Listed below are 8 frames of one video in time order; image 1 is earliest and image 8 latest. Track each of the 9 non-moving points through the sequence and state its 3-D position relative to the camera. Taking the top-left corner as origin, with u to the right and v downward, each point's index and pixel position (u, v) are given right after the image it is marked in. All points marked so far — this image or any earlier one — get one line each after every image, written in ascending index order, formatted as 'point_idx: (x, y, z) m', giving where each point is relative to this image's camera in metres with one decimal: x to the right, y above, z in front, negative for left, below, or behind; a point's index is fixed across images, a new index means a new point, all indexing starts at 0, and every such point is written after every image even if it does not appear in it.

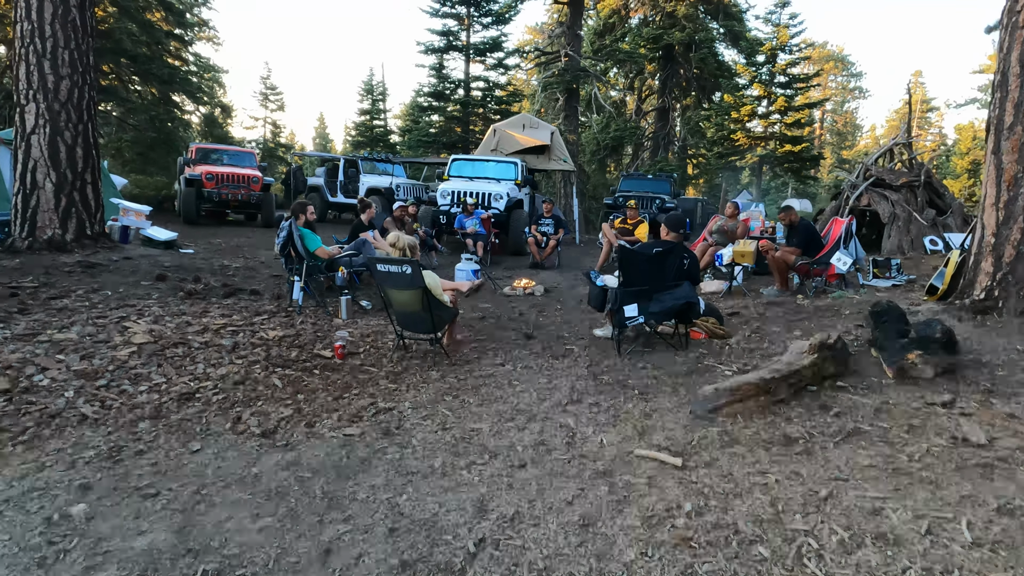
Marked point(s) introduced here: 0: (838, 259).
0: (+2.9, +0.3, +6.0) m
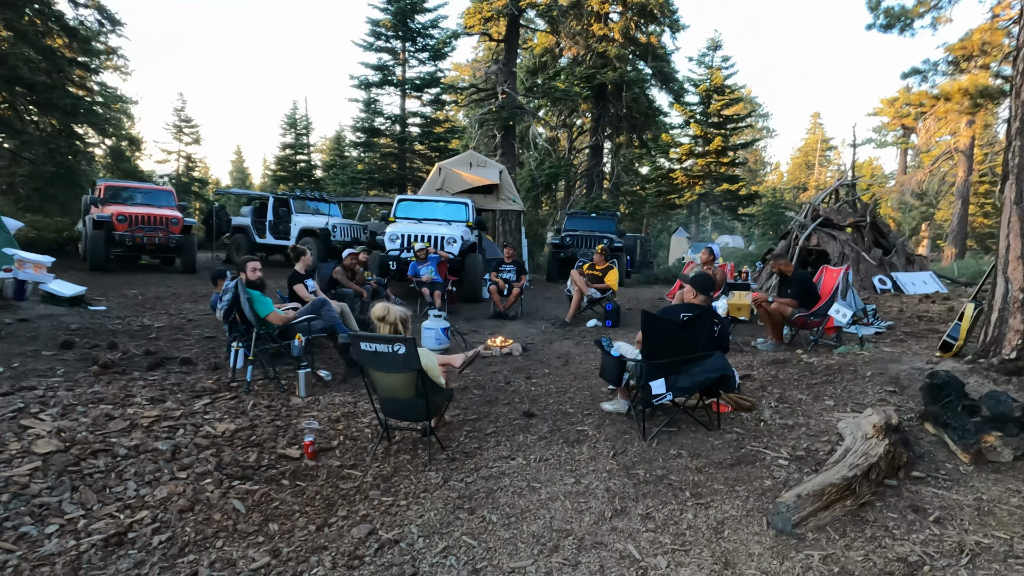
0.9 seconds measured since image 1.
0: (+2.7, -0.2, +5.6) m
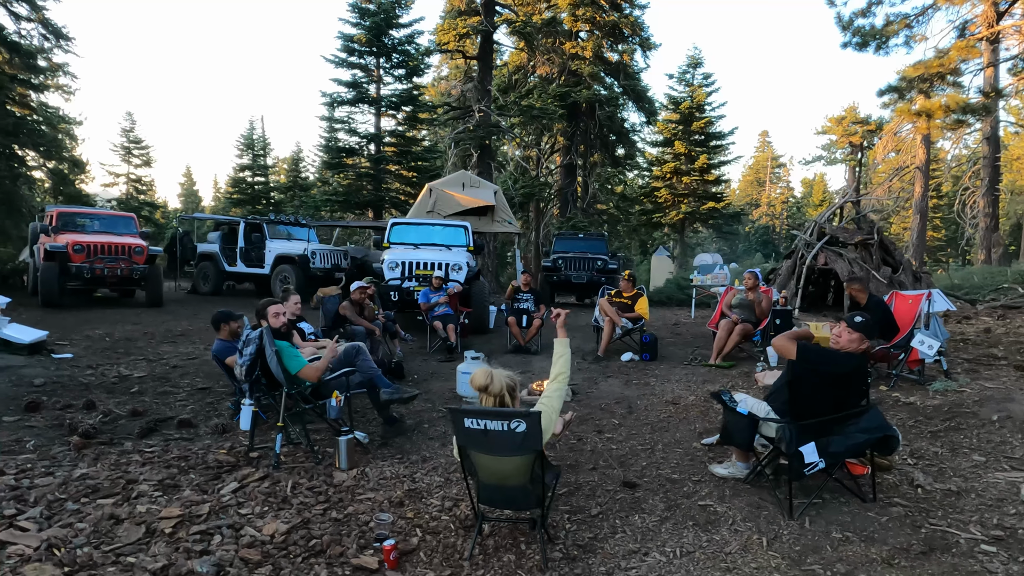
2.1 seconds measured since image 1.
0: (+3.2, -0.4, +5.1) m
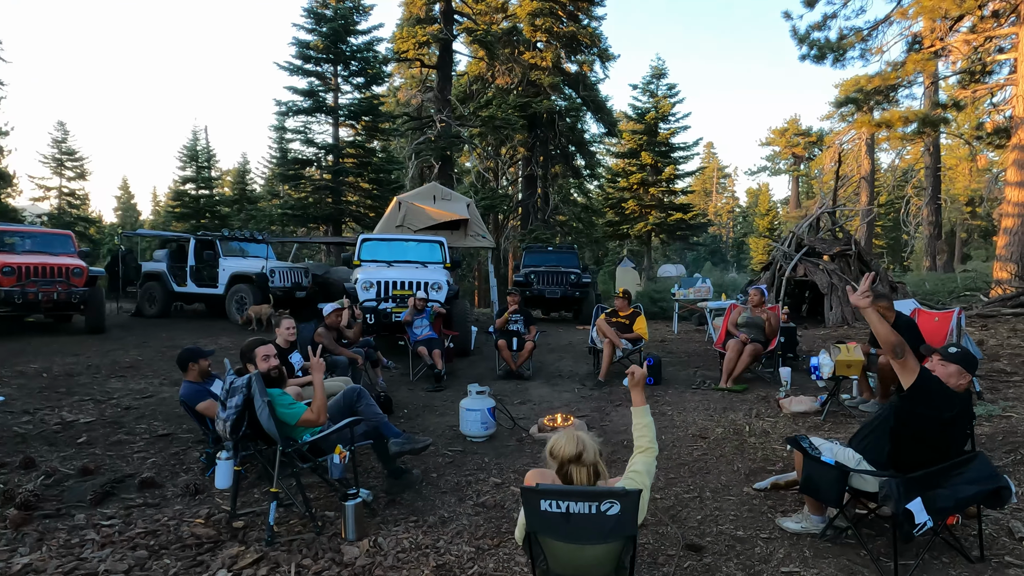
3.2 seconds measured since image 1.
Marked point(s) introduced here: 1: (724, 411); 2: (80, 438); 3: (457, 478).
0: (+3.2, -0.5, +4.8) m
1: (+1.7, -1.0, +5.2) m
2: (-3.0, -1.1, +4.7) m
3: (-0.3, -1.1, +3.9) m
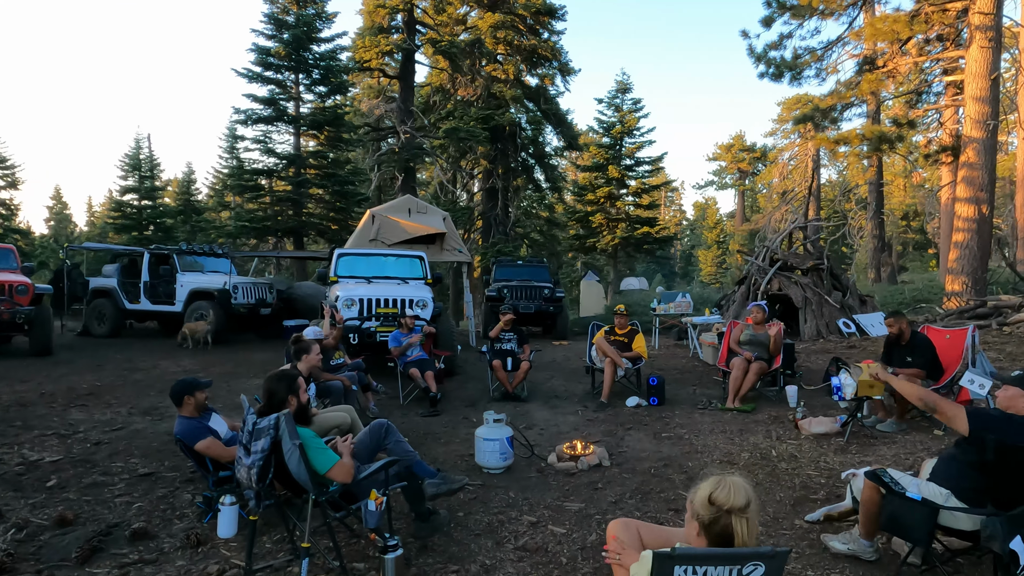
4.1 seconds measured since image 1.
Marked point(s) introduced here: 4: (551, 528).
0: (+3.3, -0.7, +4.7) m
1: (+1.8, -1.1, +5.1) m
2: (-2.9, -1.2, +4.2) m
3: (-0.1, -1.3, +3.6) m
4: (+0.2, -1.3, +3.5) m
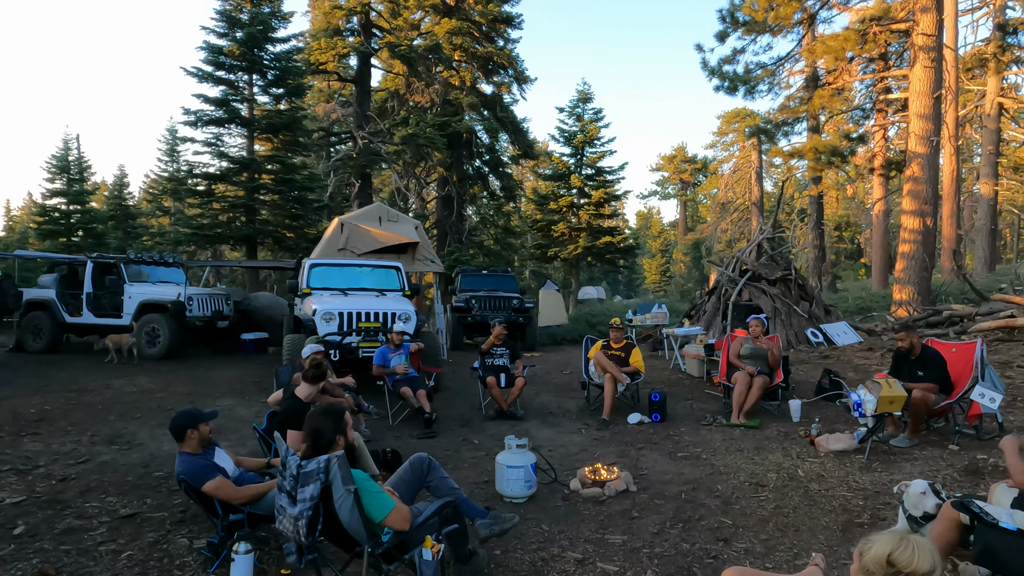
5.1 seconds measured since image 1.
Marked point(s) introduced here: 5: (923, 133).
0: (+3.4, -0.8, +4.8) m
1: (+1.9, -1.2, +5.0) m
2: (-2.7, -1.3, +3.6) m
3: (+0.1, -1.4, +3.4) m
4: (+0.4, -1.4, +3.3) m
5: (+9.2, +3.5, +14.9) m
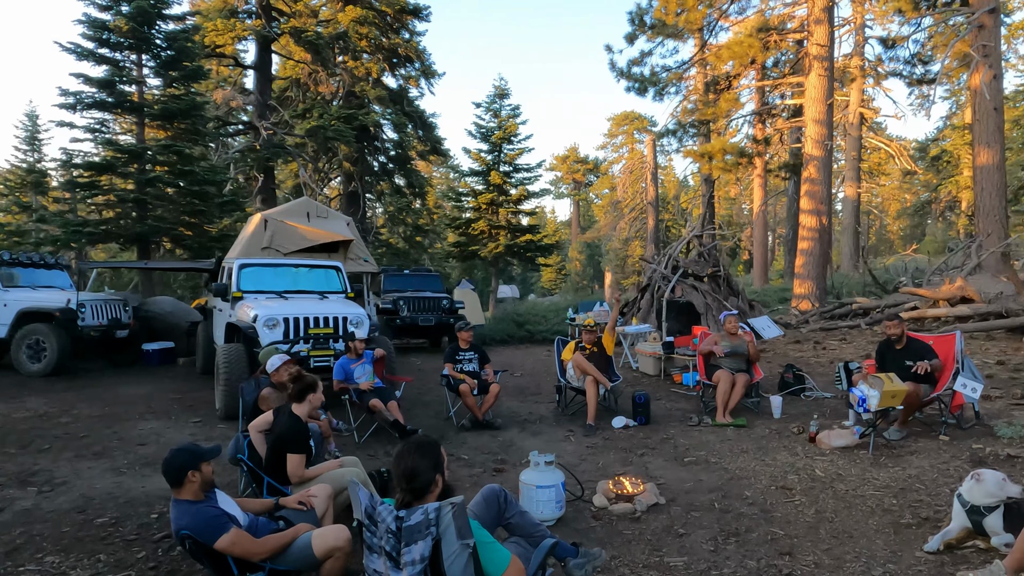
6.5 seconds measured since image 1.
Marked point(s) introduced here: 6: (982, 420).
0: (+3.4, -0.7, +4.9) m
1: (+1.9, -1.2, +4.9) m
2: (-2.4, -1.4, +2.8) m
3: (+0.4, -1.4, +3.0) m
4: (+0.7, -1.4, +2.9) m
5: (+7.4, +3.6, +15.8) m
6: (+3.7, -1.0, +5.2) m
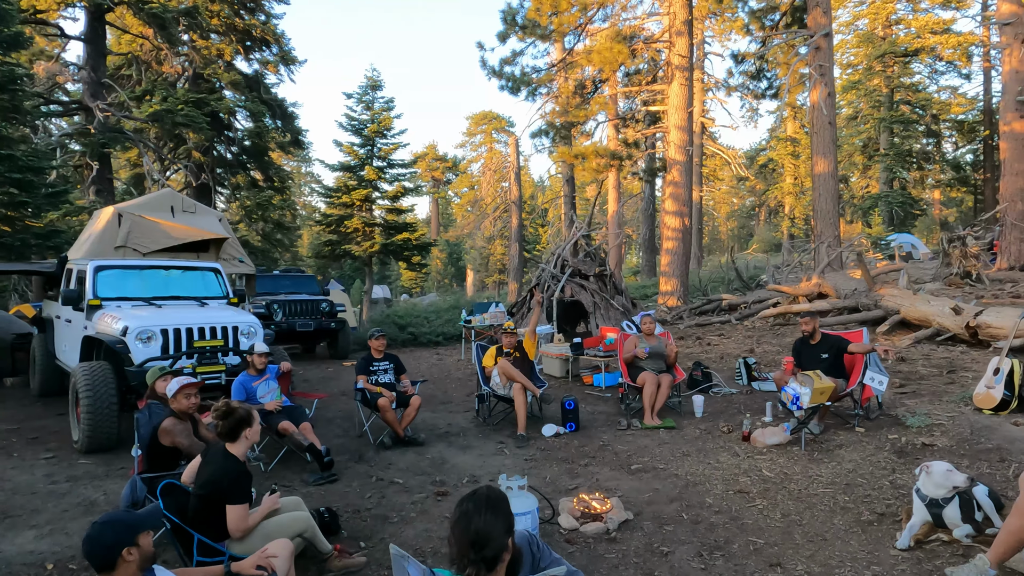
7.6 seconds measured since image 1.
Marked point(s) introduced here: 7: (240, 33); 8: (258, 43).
0: (+3.0, -0.7, +5.3) m
1: (+1.4, -1.2, +4.9) m
2: (-2.3, -1.4, +1.9) m
3: (+0.4, -1.4, +2.7) m
4: (+0.7, -1.4, +2.7) m
5: (+4.4, +3.7, +16.7) m
6: (+3.1, -1.0, +5.6) m
7: (-7.7, +7.5, +19.1) m
8: (-7.3, +7.3, +19.7) m
